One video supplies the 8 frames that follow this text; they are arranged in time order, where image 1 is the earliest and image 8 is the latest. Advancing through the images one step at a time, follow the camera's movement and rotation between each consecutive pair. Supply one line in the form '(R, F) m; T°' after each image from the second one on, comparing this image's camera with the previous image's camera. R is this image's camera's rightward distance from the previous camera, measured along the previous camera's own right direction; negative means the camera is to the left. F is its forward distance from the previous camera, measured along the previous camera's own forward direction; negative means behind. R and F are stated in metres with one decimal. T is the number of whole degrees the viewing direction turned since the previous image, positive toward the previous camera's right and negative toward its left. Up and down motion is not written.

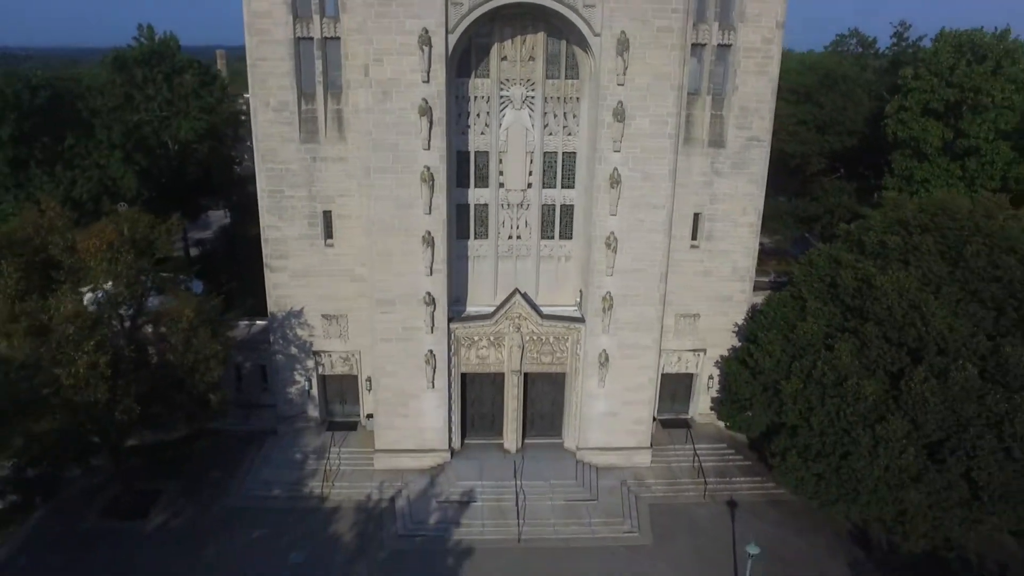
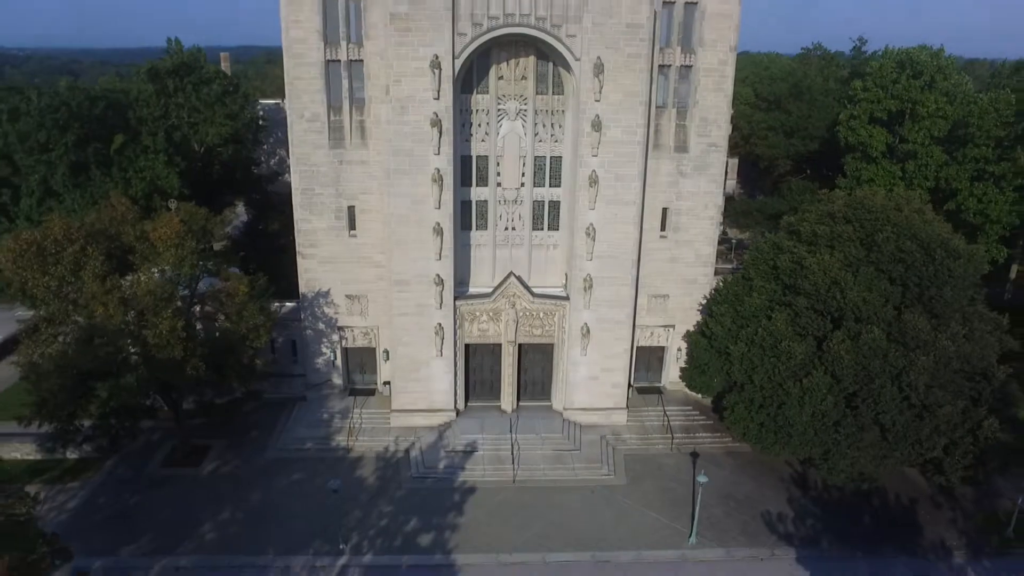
(+0.1, -4.3) m; 0°
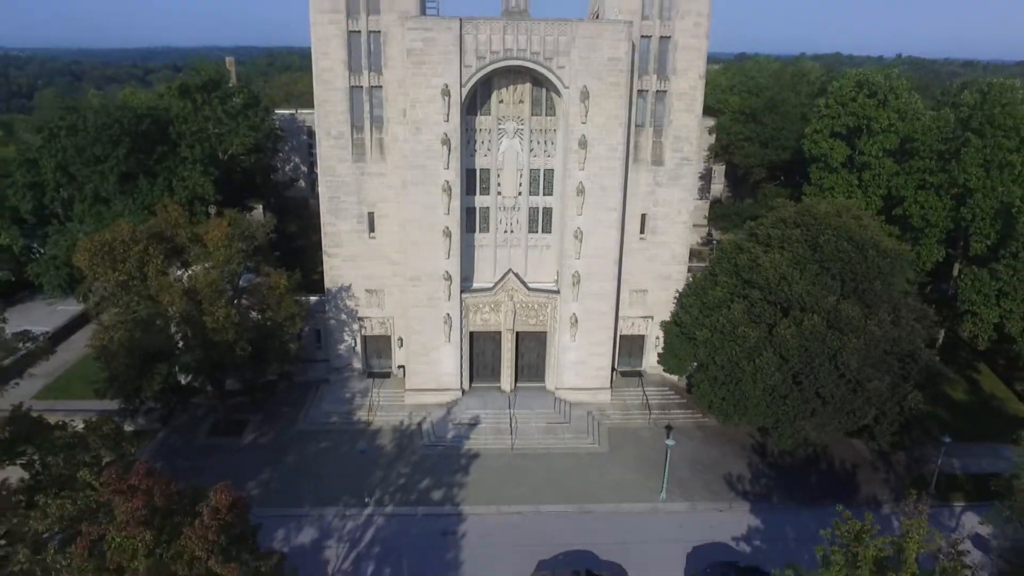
(0.0, -4.3) m; 0°
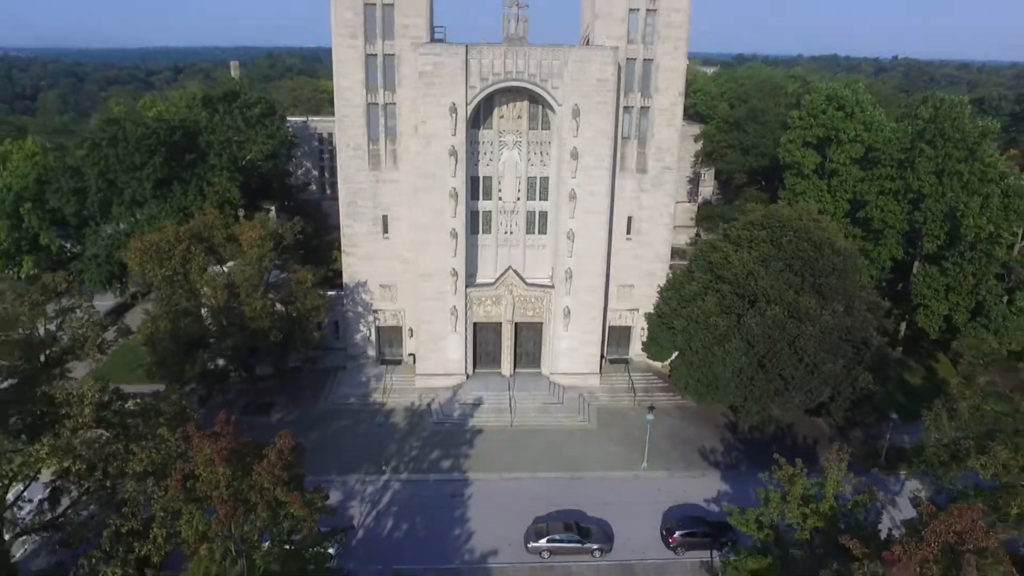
(0.0, -3.8) m; 0°
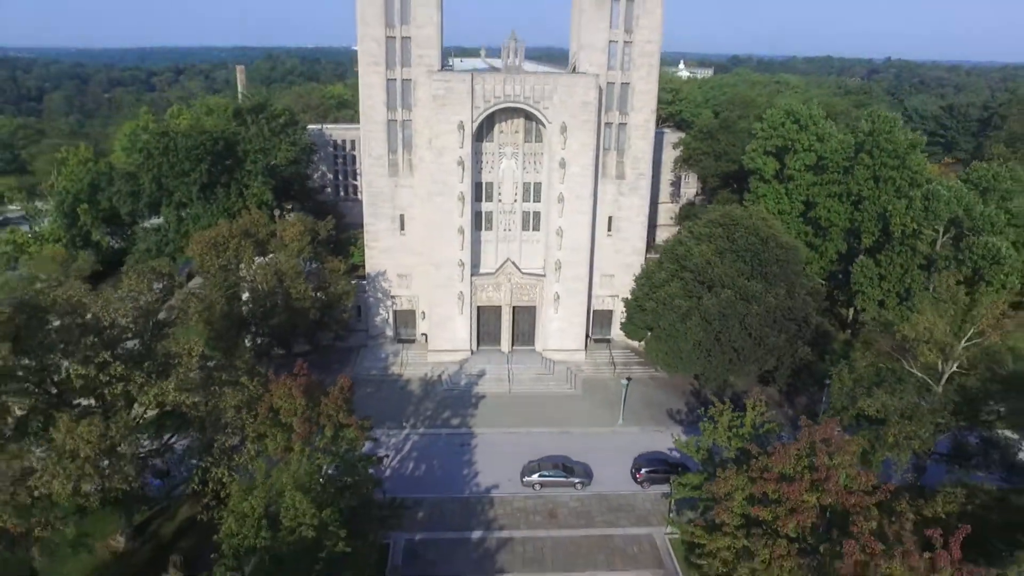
(-0.1, -6.3) m; 0°
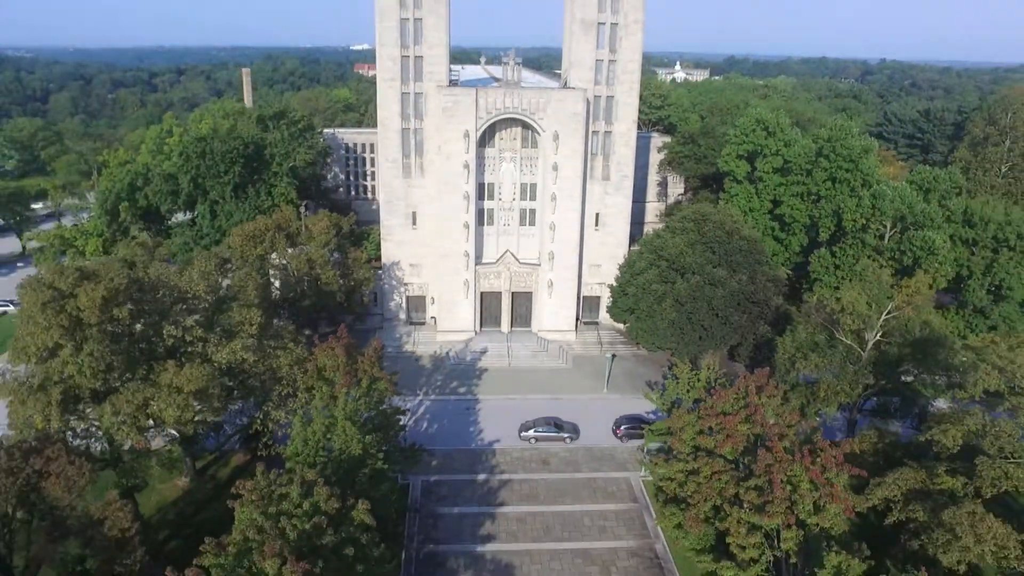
(-0.1, -5.8) m; 0°
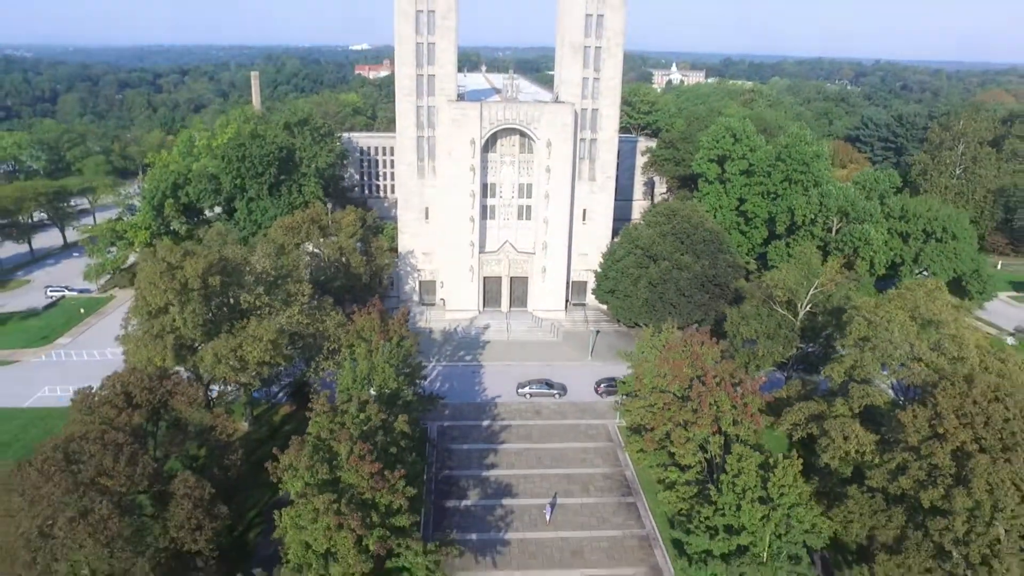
(0.0, -7.8) m; 0°
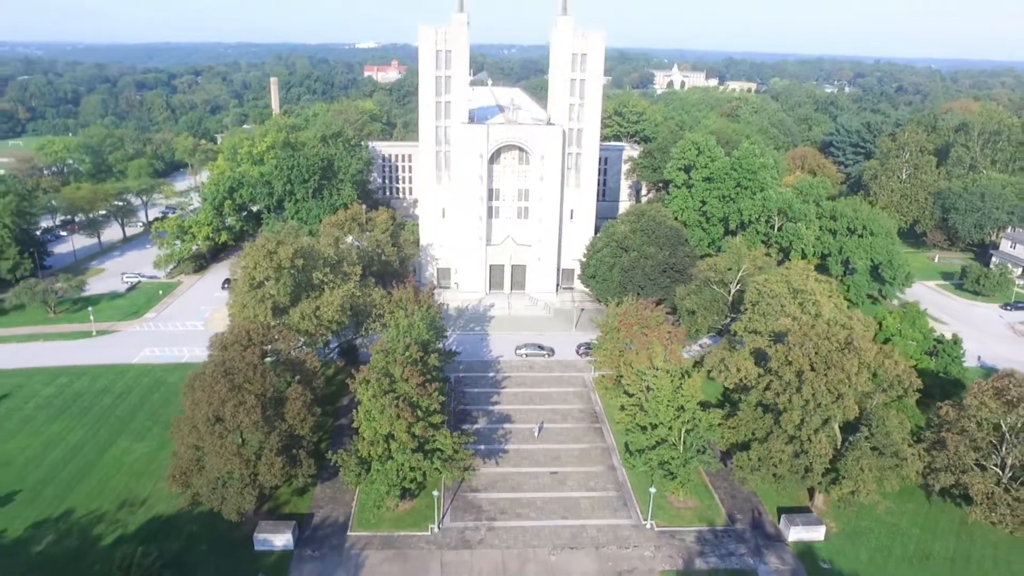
(+0.4, -12.9) m; 0°
